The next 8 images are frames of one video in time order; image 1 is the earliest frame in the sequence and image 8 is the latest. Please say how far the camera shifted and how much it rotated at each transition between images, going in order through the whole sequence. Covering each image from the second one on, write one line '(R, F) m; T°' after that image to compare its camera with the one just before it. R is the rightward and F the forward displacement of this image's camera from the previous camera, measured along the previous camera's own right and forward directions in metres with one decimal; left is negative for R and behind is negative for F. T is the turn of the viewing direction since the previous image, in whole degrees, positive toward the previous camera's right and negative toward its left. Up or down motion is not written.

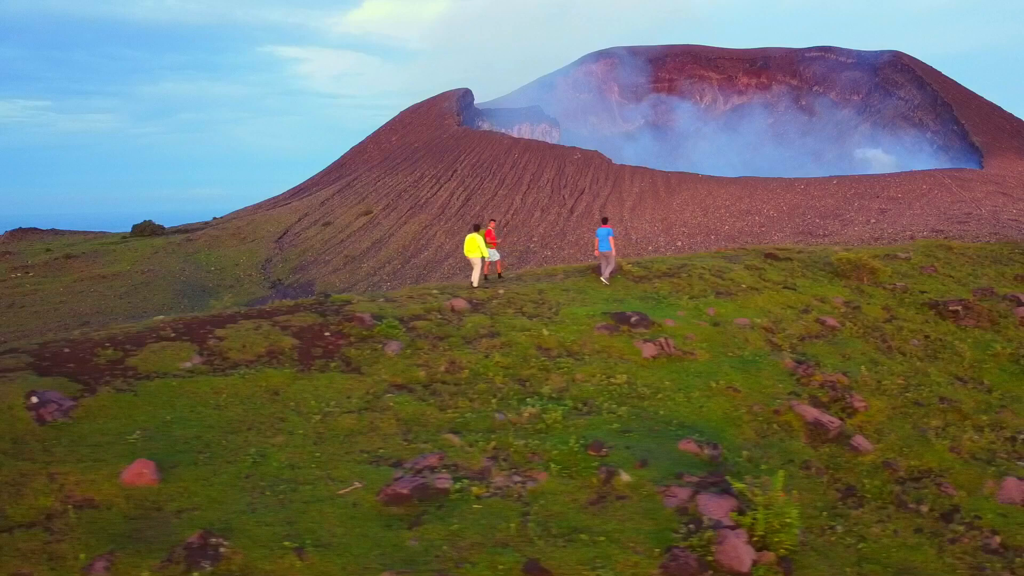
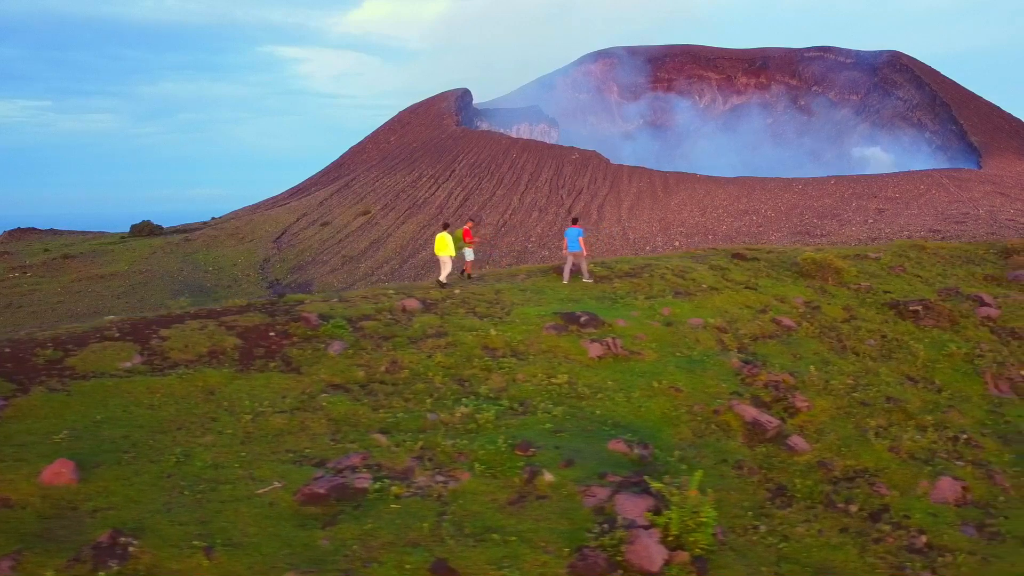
(+0.5, 0.0) m; 0°
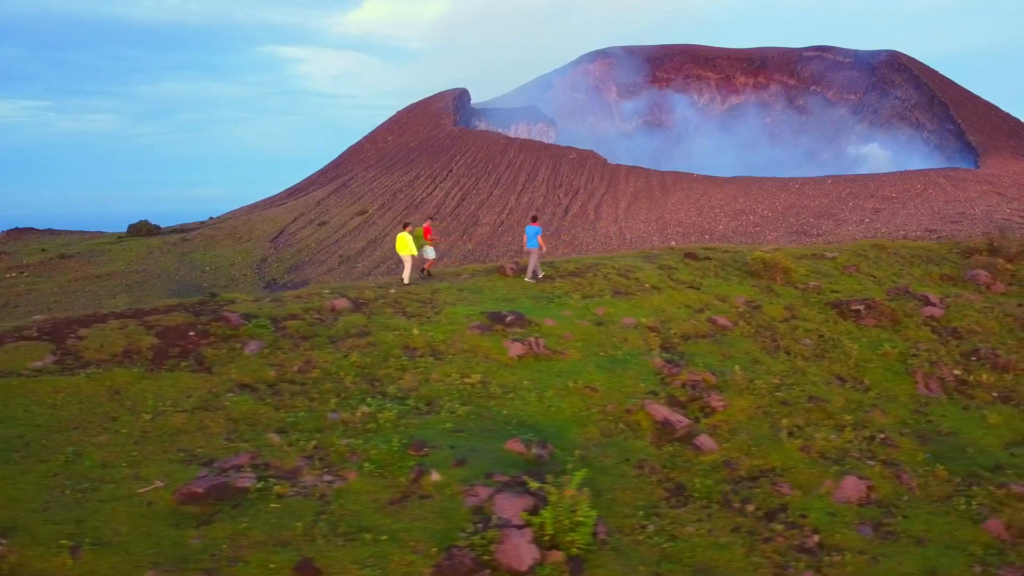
(+0.7, 0.0) m; 0°
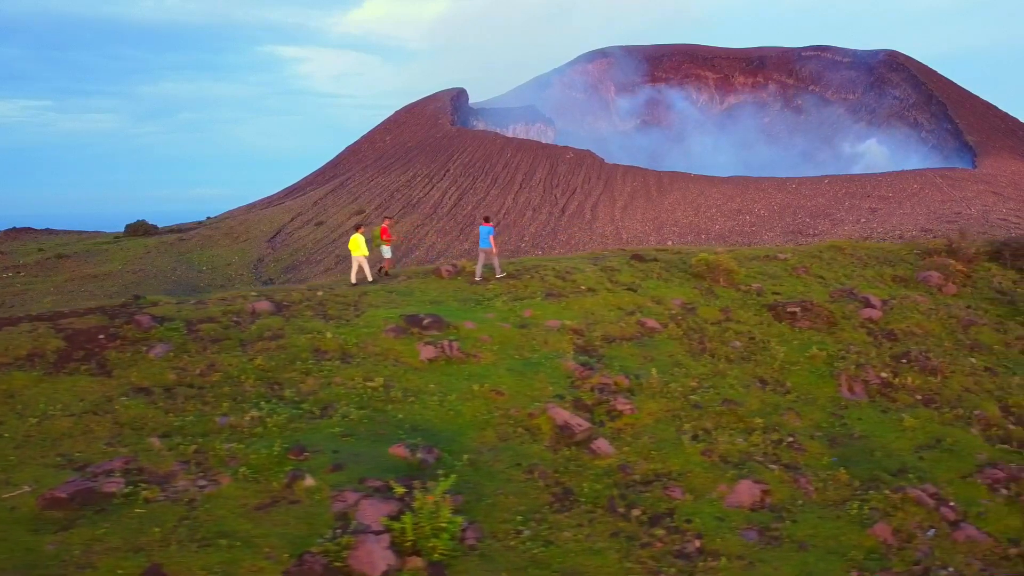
(+0.8, 0.0) m; 0°
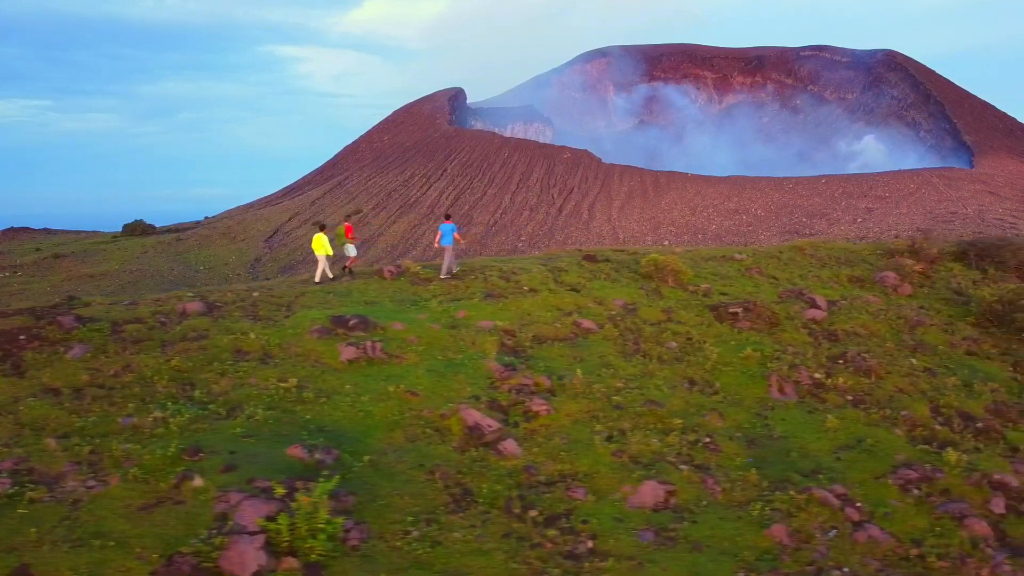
(+0.7, 0.0) m; 0°
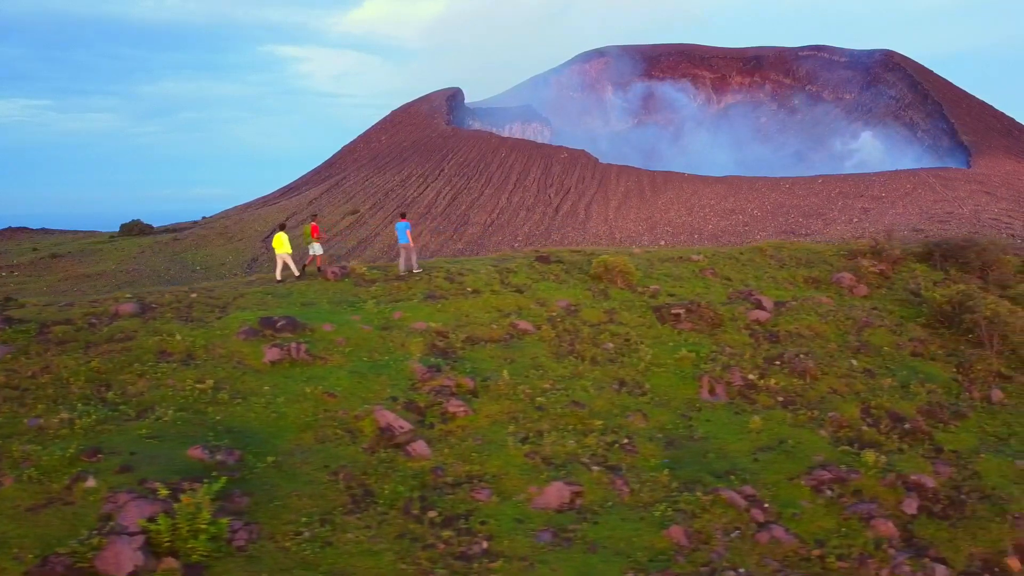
(+0.7, 0.0) m; 0°
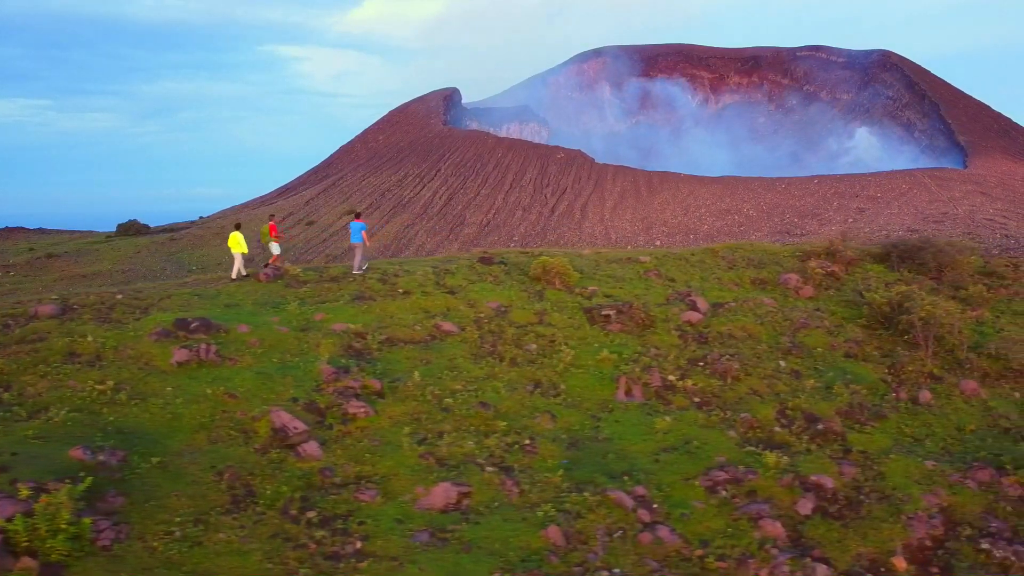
(+0.9, 0.0) m; 0°
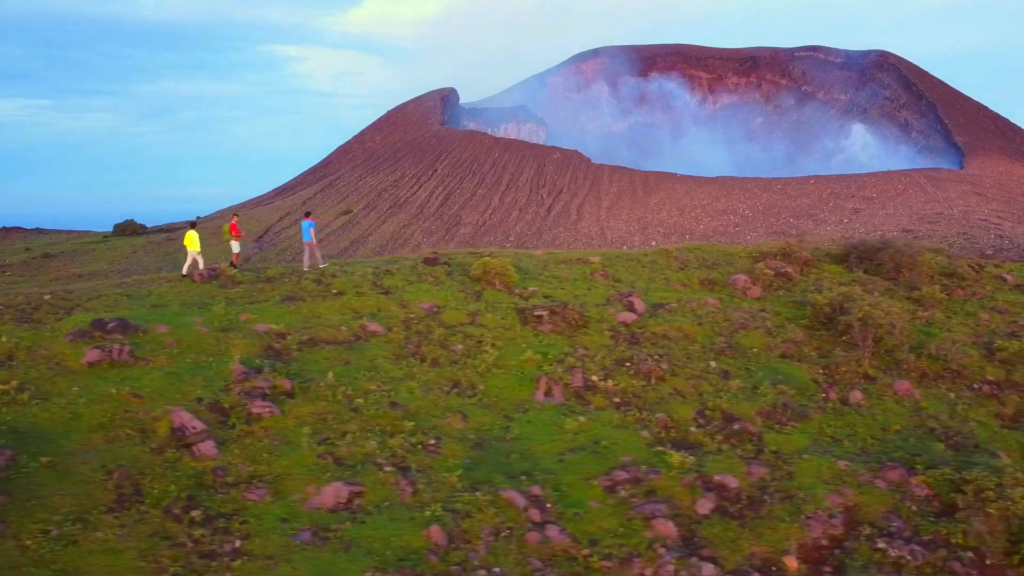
(+0.8, 0.0) m; 0°
